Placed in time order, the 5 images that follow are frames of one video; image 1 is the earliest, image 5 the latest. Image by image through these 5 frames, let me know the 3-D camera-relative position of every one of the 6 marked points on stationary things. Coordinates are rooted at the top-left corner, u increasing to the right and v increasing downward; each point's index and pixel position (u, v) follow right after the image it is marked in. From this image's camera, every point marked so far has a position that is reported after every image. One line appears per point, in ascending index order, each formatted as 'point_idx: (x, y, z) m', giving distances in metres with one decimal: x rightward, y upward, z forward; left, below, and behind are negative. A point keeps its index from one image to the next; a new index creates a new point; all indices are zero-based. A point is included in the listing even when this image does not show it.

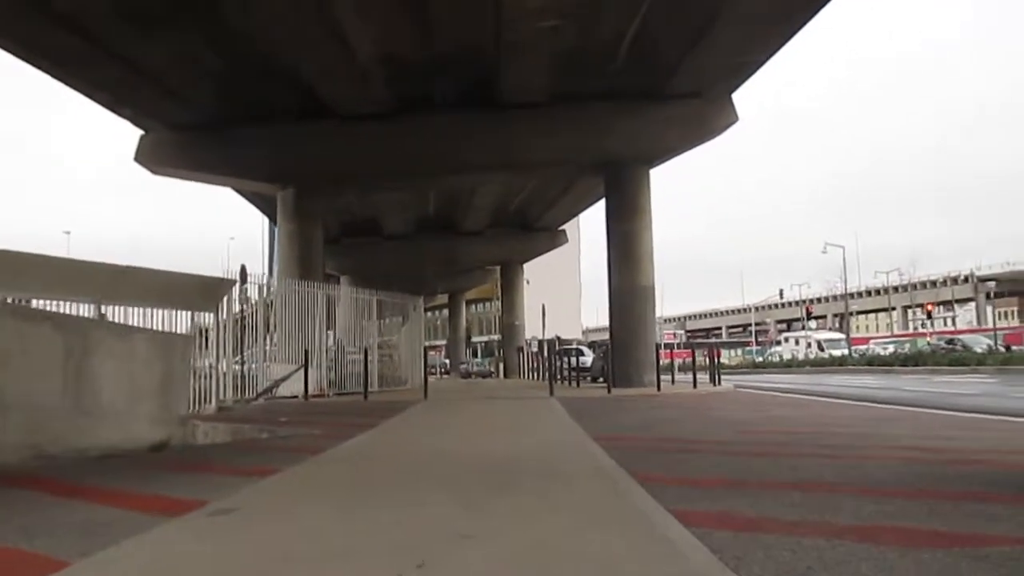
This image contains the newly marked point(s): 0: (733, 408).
0: (+4.2, -2.3, +16.6) m
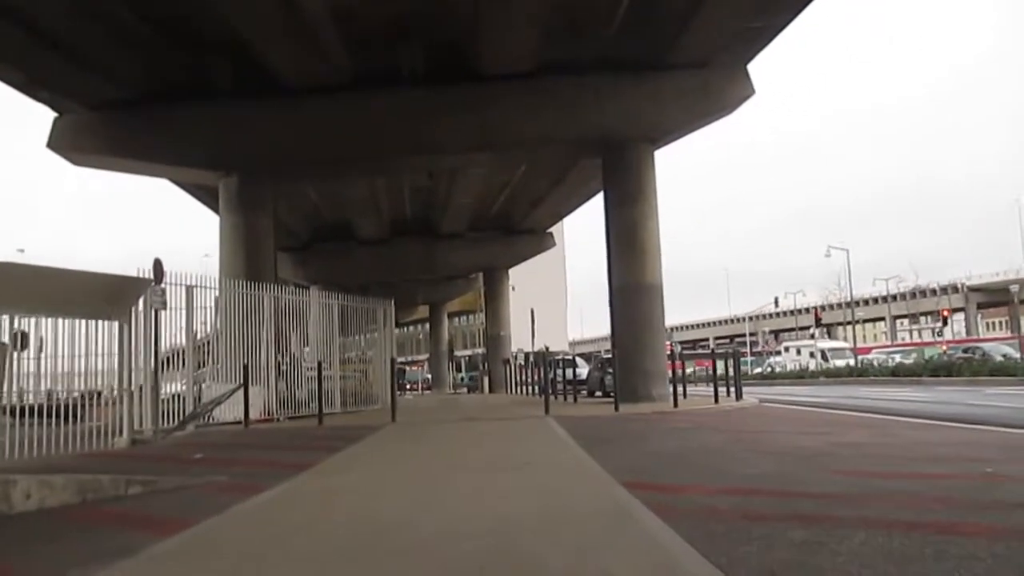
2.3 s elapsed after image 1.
0: (+4.0, -2.1, +12.9) m
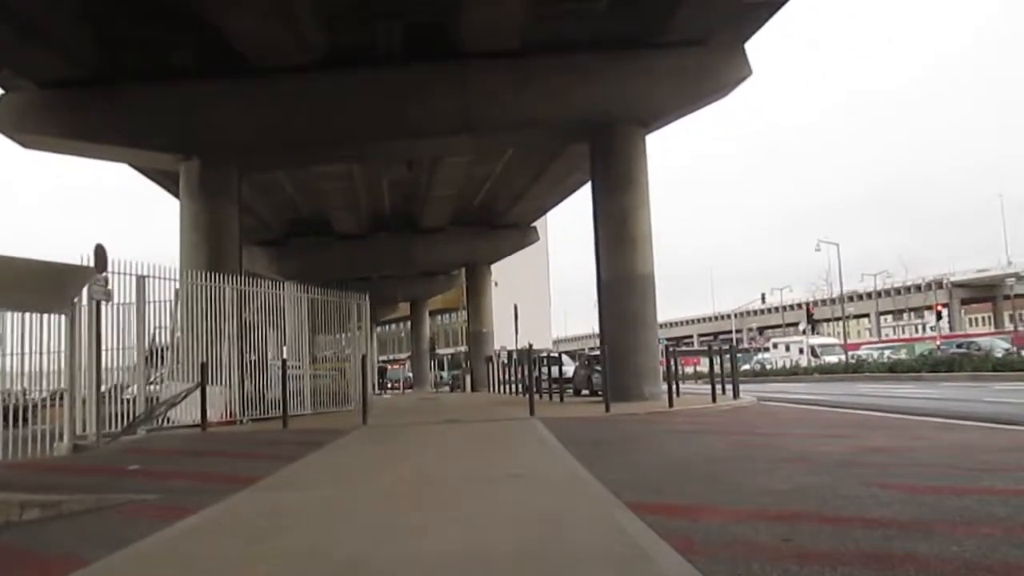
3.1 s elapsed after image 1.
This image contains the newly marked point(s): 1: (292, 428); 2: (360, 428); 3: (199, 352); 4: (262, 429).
0: (+3.8, -2.0, +11.6) m
1: (-4.0, -2.5, +15.8) m
2: (-2.7, -2.5, +15.4) m
3: (-6.5, -1.3, +18.3) m
4: (-4.6, -2.6, +16.0) m
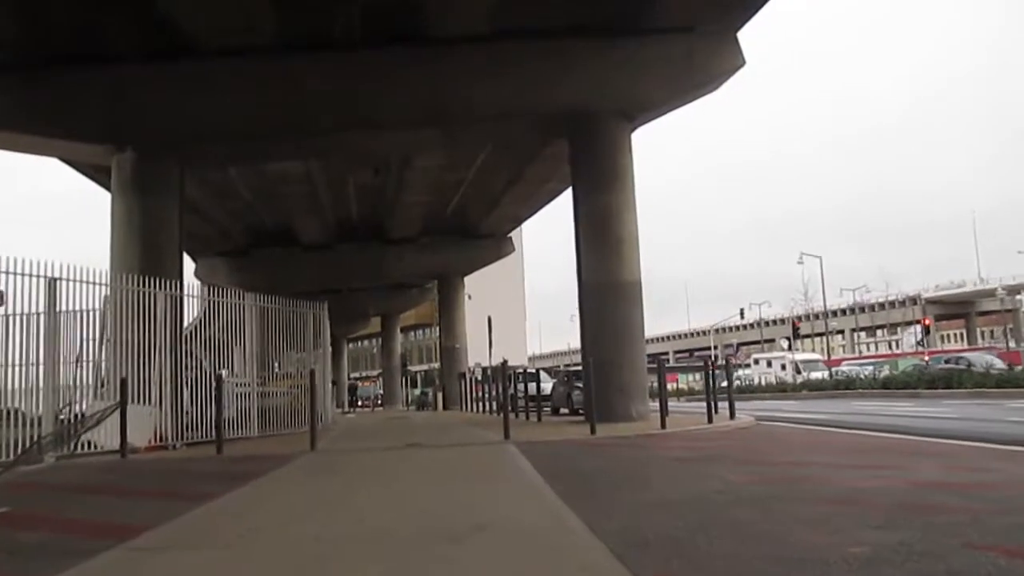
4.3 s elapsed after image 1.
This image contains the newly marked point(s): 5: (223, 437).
0: (+3.5, -1.9, +9.6) m
1: (-4.4, -2.6, +13.6) m
2: (-3.1, -2.5, +13.2) m
3: (-7.0, -1.4, +16.0) m
4: (-5.0, -2.6, +13.8) m
5: (-5.4, -2.9, +16.8) m
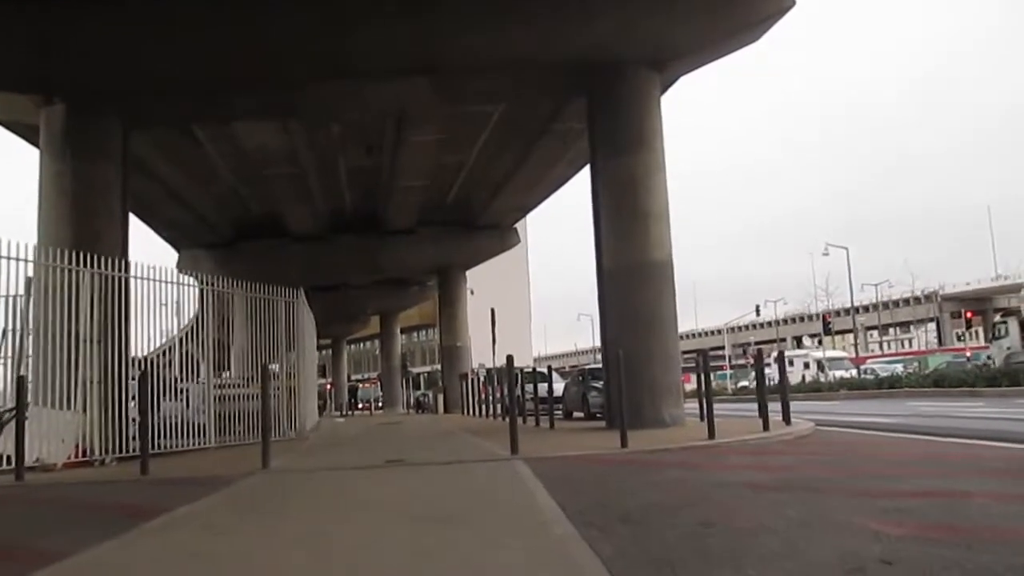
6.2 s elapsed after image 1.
0: (+3.6, -1.6, +6.5) m
1: (-4.3, -2.3, +10.5) m
2: (-3.0, -2.2, +10.2) m
3: (-6.9, -1.1, +13.0) m
4: (-4.9, -2.3, +10.7) m
5: (-5.3, -2.6, +13.7) m
